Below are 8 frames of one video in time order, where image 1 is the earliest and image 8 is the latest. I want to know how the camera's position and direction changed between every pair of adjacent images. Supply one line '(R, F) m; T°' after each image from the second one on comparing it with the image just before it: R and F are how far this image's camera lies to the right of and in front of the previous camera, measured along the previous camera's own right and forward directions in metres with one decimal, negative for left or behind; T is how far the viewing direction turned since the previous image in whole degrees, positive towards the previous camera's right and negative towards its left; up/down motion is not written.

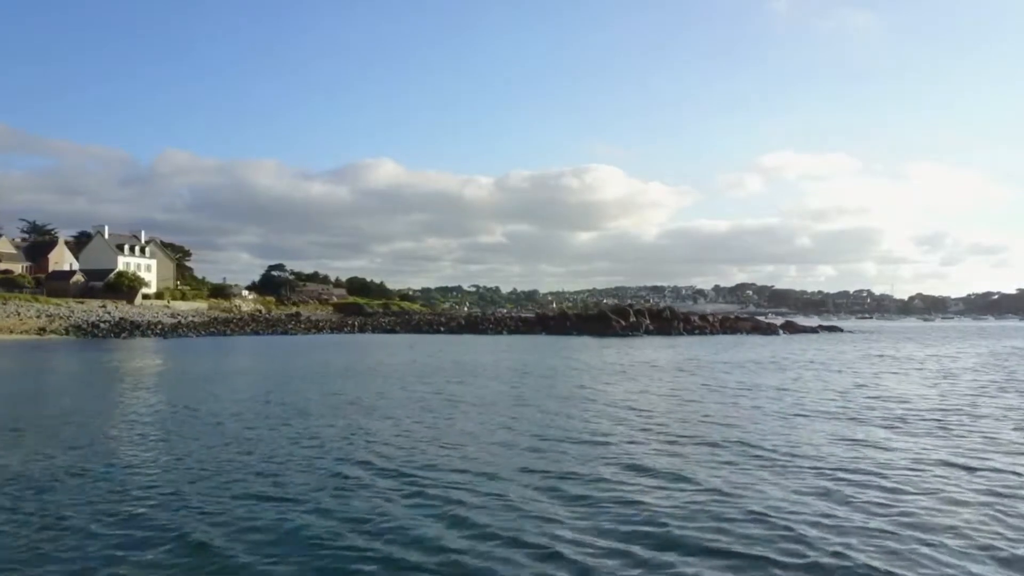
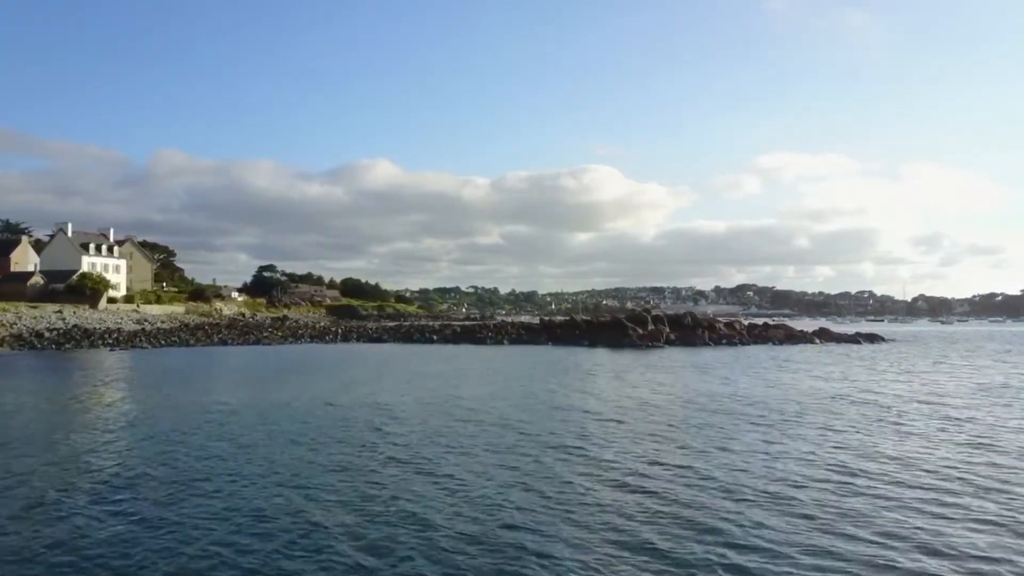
(-0.1, +6.1) m; 0°
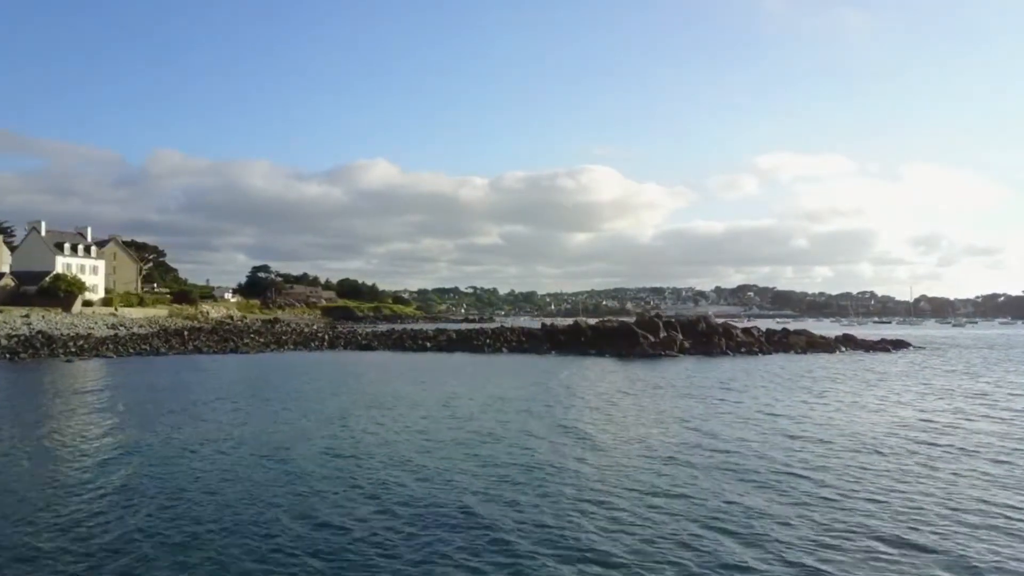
(-0.1, +3.7) m; 0°
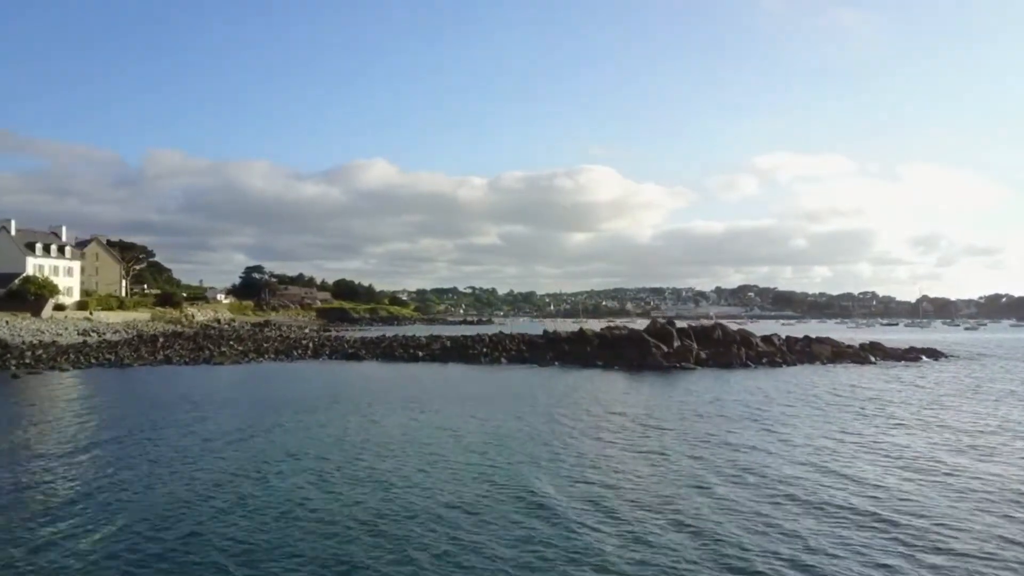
(0.0, +3.7) m; 0°
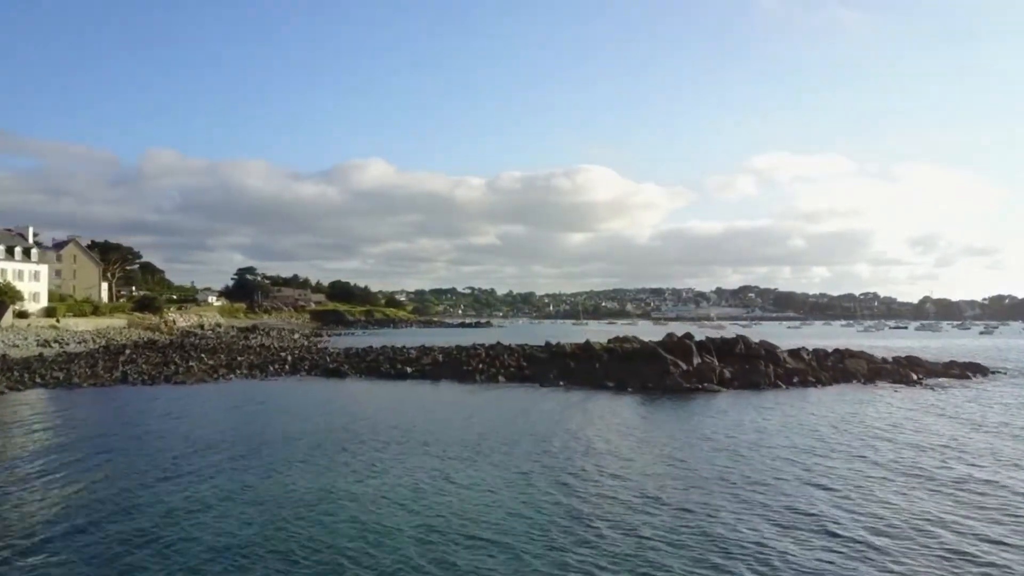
(0.0, +4.3) m; 0°
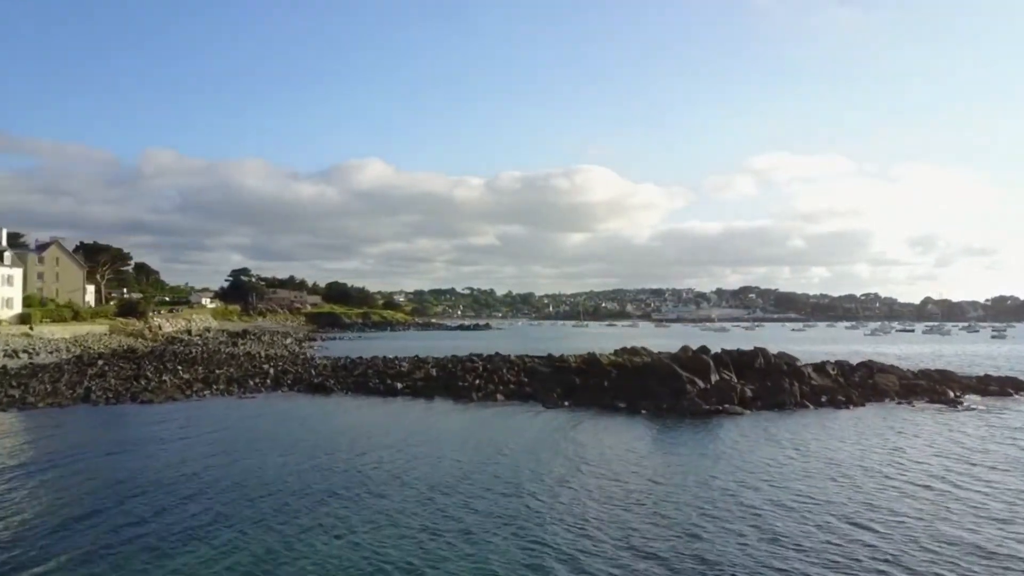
(0.0, +3.1) m; 0°
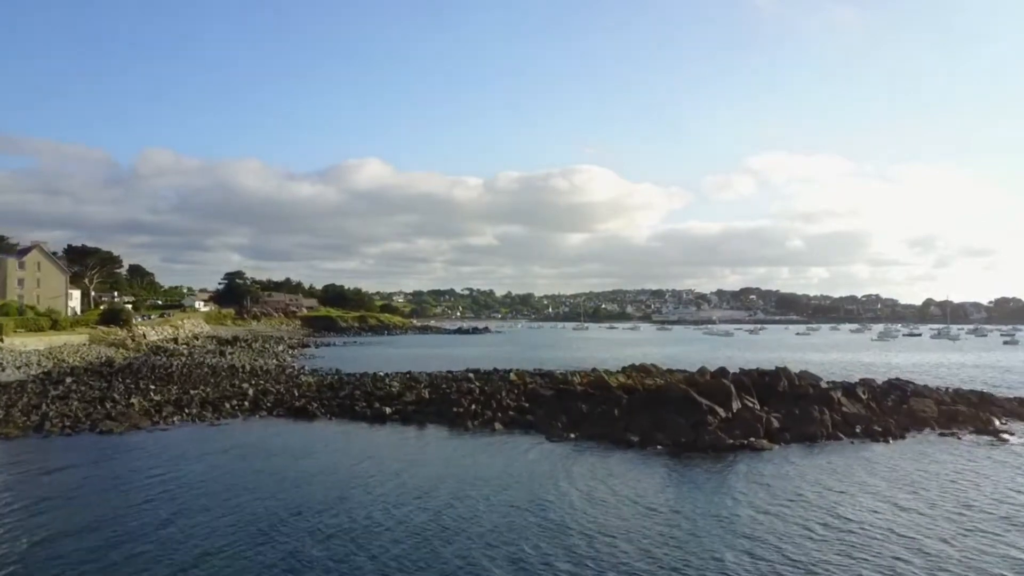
(0.0, +3.1) m; 0°
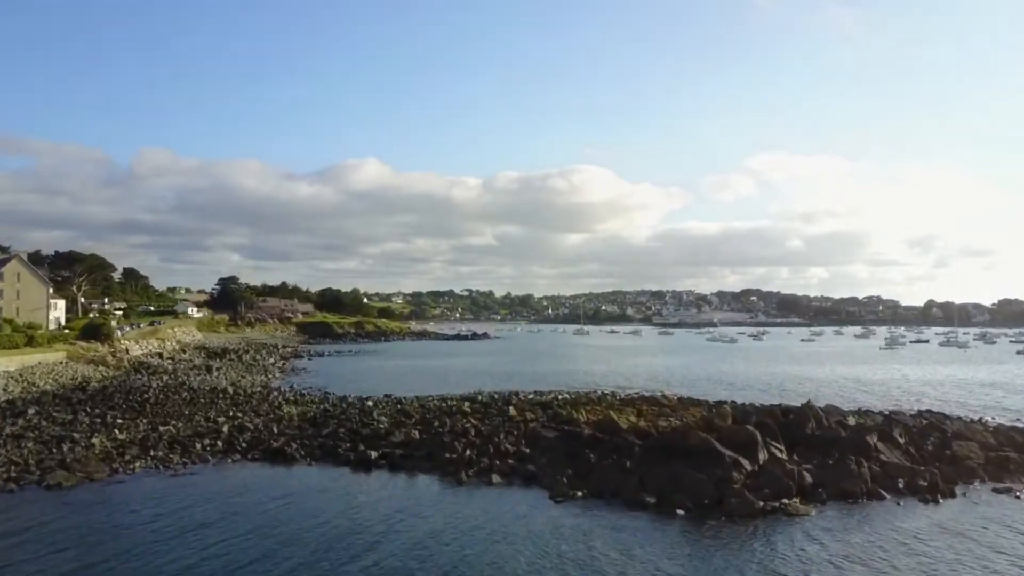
(0.0, +3.1) m; 0°
